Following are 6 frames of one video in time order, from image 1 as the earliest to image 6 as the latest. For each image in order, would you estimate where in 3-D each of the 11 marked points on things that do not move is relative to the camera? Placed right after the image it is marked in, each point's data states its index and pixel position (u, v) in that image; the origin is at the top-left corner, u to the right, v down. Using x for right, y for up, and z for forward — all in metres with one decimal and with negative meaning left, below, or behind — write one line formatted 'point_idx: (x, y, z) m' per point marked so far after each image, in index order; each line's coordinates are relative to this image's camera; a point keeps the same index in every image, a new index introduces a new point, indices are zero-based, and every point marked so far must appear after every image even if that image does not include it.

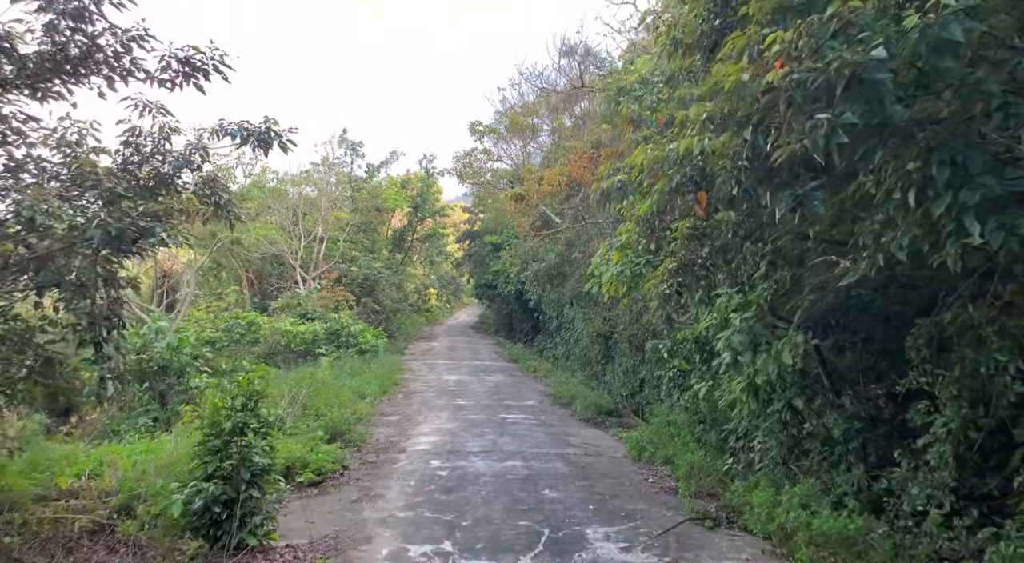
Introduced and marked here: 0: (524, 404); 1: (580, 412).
0: (+0.2, -2.3, +14.1) m
1: (+1.1, -2.2, +12.8) m
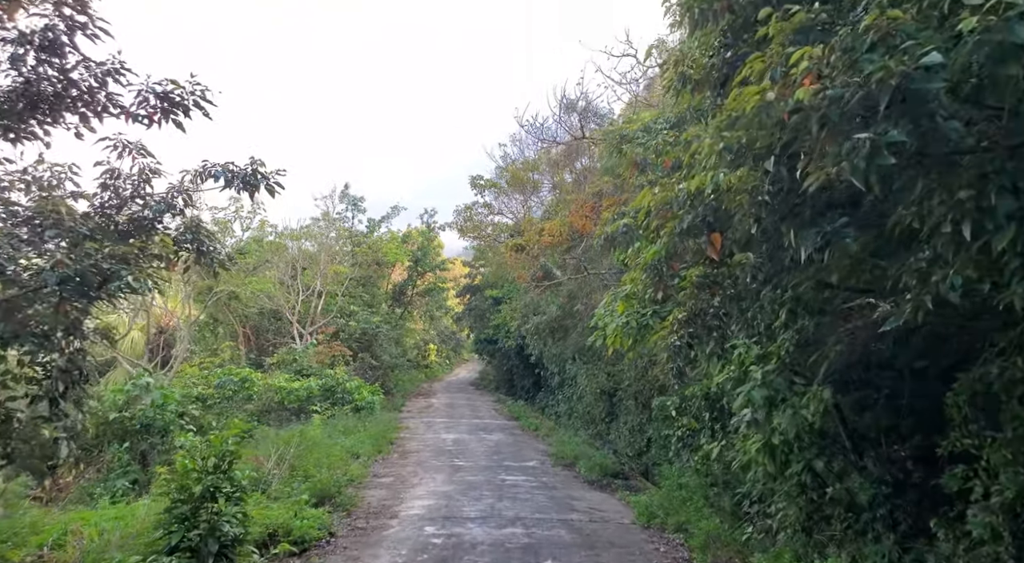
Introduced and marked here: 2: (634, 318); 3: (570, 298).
0: (+0.2, -3.2, +13.5) m
1: (+1.1, -3.0, +12.2) m
2: (+1.3, -0.4, +8.3) m
3: (+1.2, -0.4, +16.2) m
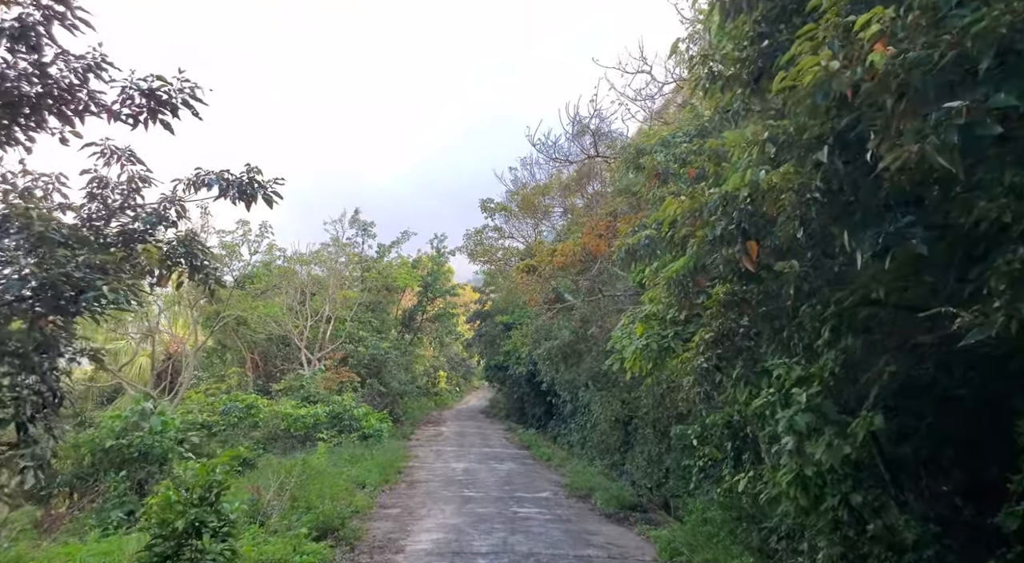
0: (+0.5, -3.6, +13.0) m
1: (+1.3, -3.4, +11.6) m
2: (+1.5, -0.6, +7.9) m
3: (+1.5, -0.8, +15.8) m
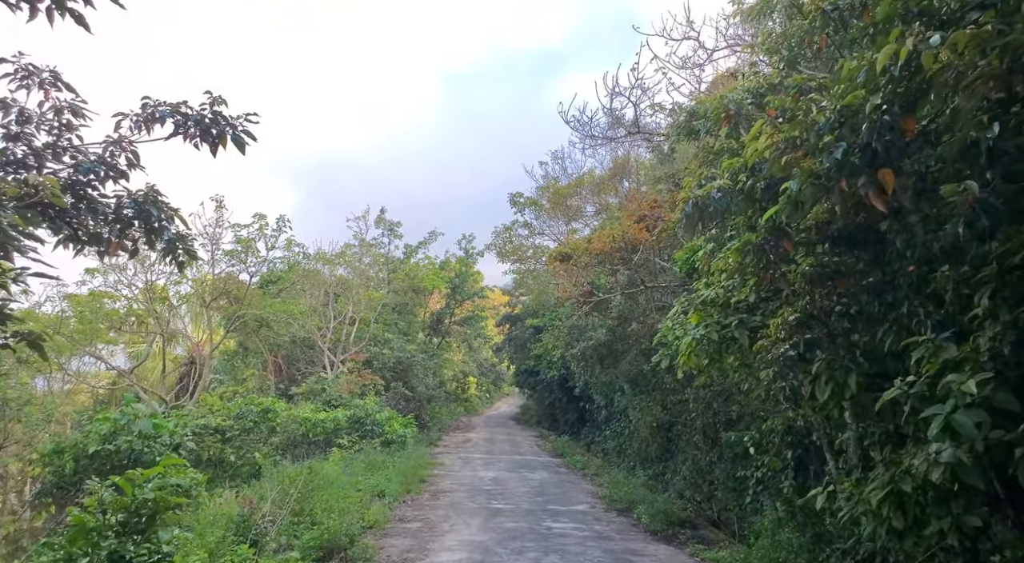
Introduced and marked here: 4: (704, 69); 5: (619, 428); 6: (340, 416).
0: (+1.0, -3.5, +11.8) m
1: (+1.8, -3.2, +10.4) m
2: (+1.7, -0.4, +6.6) m
3: (+2.1, -0.7, +14.6) m
4: (+2.6, +3.0, +10.6) m
5: (+2.5, -3.4, +17.8) m
6: (-3.8, -3.0, +17.2) m
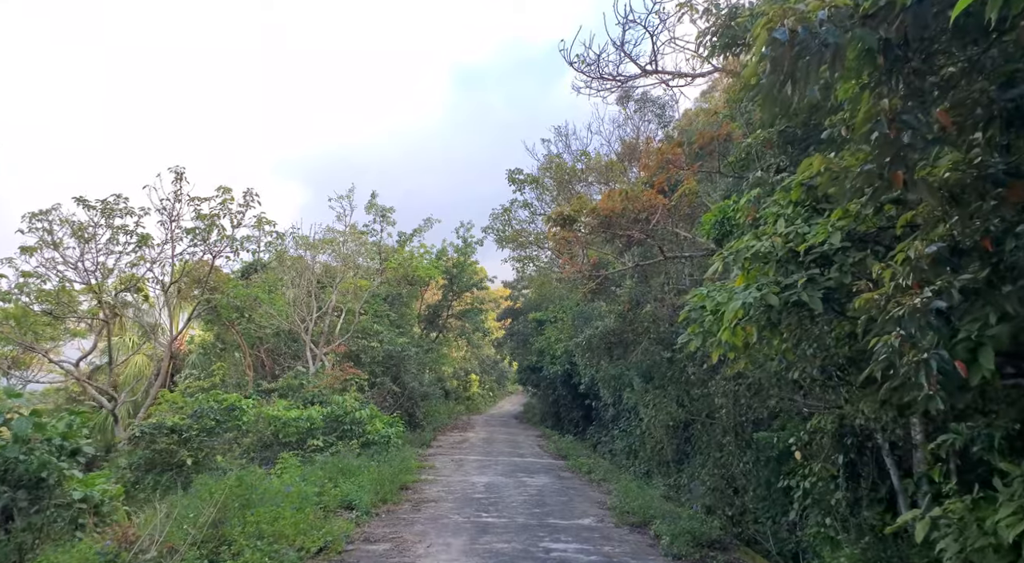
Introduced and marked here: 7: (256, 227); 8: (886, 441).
0: (+0.9, -3.1, +9.9) m
1: (+1.7, -2.9, +8.5) m
2: (+1.6, -0.1, +4.8) m
3: (+2.0, -0.4, +12.7) m
4: (+2.5, +3.3, +8.7) m
5: (+2.4, -3.0, +15.9) m
6: (-3.9, -2.6, +15.3) m
7: (-5.1, +1.1, +15.5) m
8: (+3.6, -1.5, +7.3) m
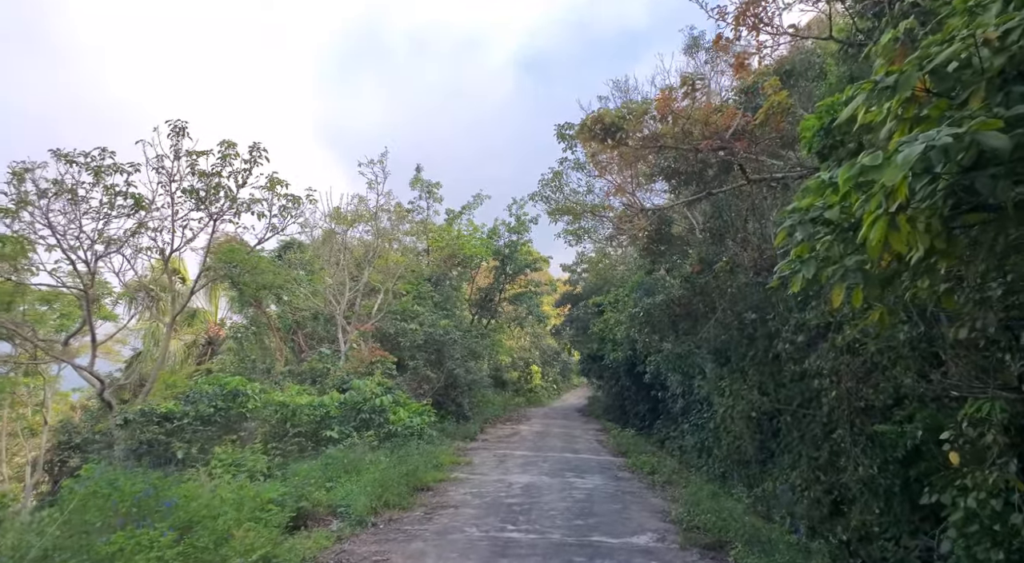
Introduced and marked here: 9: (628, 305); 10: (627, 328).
0: (+1.2, -2.6, +7.6) m
1: (+1.9, -2.3, +6.1) m
2: (+1.4, +0.5, +2.3) m
3: (+2.5, +0.2, +10.2) m
4: (+2.7, +3.9, +6.2) m
5: (+3.3, -2.4, +13.4) m
6: (-3.1, -2.1, +13.4) m
7: (-4.3, +1.6, +13.6) m
8: (+3.6, -1.0, +4.7) m
9: (+2.5, -0.6, +17.4) m
10: (+2.9, -1.2, +19.2) m
